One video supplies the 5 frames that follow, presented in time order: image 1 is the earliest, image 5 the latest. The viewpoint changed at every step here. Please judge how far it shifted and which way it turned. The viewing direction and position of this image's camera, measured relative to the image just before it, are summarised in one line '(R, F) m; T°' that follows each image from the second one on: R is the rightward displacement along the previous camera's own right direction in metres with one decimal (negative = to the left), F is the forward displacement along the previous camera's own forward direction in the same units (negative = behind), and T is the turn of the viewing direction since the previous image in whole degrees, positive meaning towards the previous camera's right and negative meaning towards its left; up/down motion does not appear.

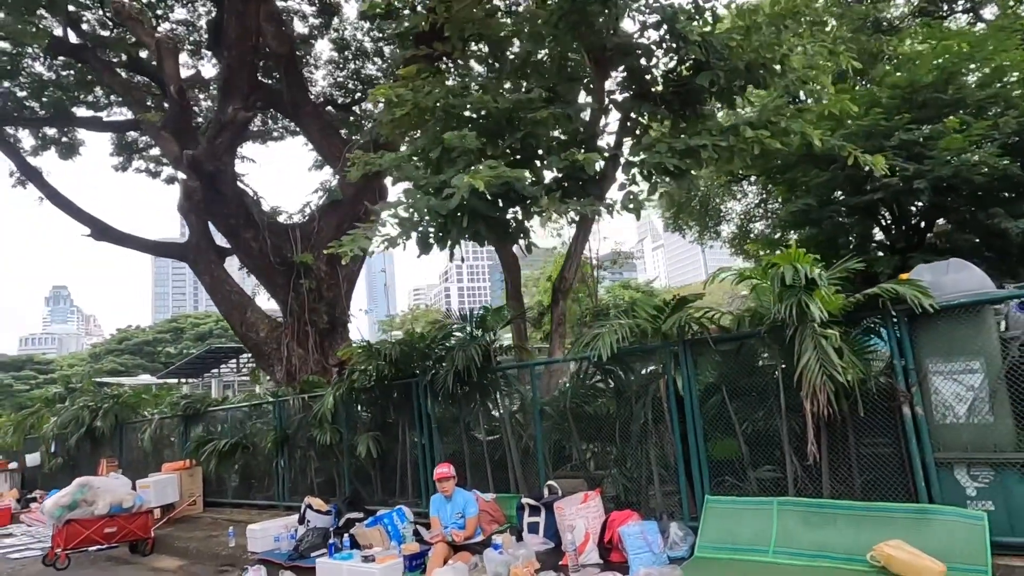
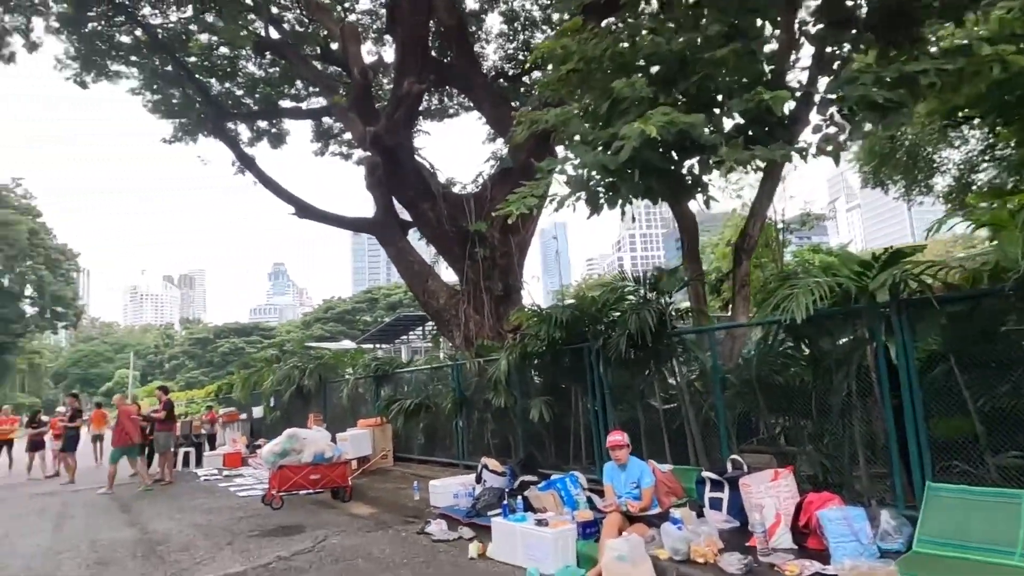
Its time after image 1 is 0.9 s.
(0.0, +0.3) m; -15°
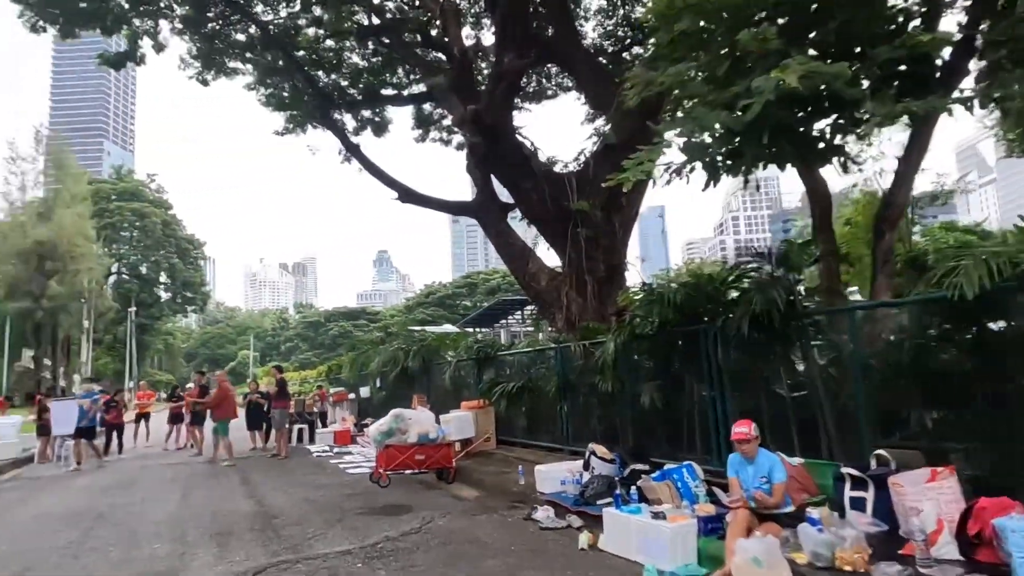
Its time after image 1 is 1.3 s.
(-0.1, +0.3) m; -8°
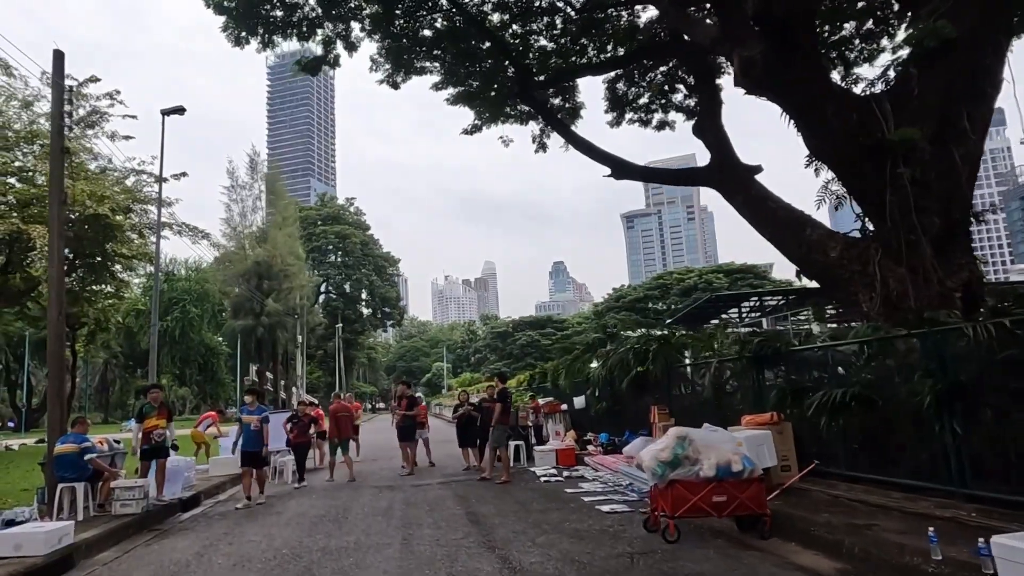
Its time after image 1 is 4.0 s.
(-1.6, +2.8) m; -15°
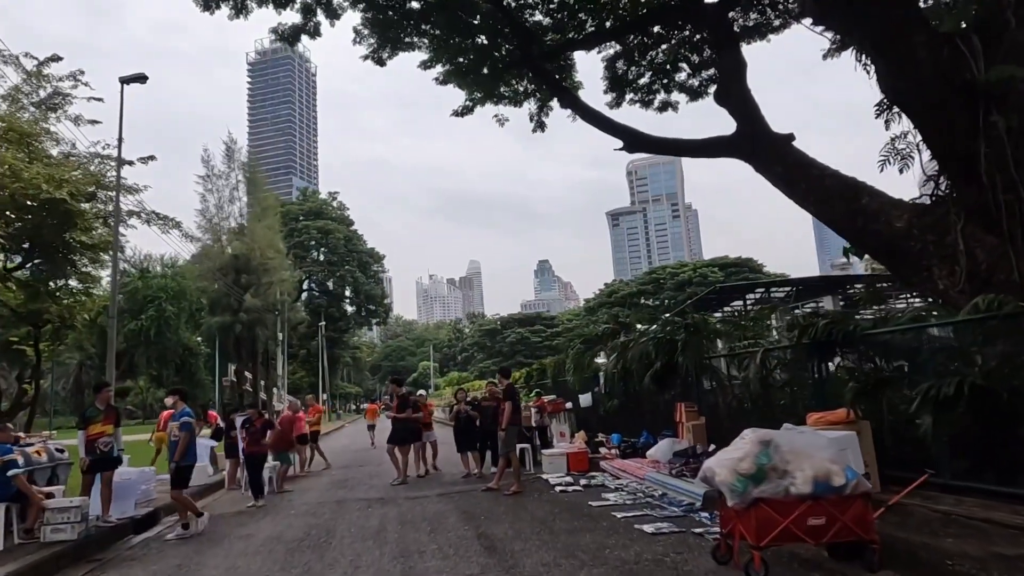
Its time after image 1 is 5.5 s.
(-0.4, +1.6) m; +1°
